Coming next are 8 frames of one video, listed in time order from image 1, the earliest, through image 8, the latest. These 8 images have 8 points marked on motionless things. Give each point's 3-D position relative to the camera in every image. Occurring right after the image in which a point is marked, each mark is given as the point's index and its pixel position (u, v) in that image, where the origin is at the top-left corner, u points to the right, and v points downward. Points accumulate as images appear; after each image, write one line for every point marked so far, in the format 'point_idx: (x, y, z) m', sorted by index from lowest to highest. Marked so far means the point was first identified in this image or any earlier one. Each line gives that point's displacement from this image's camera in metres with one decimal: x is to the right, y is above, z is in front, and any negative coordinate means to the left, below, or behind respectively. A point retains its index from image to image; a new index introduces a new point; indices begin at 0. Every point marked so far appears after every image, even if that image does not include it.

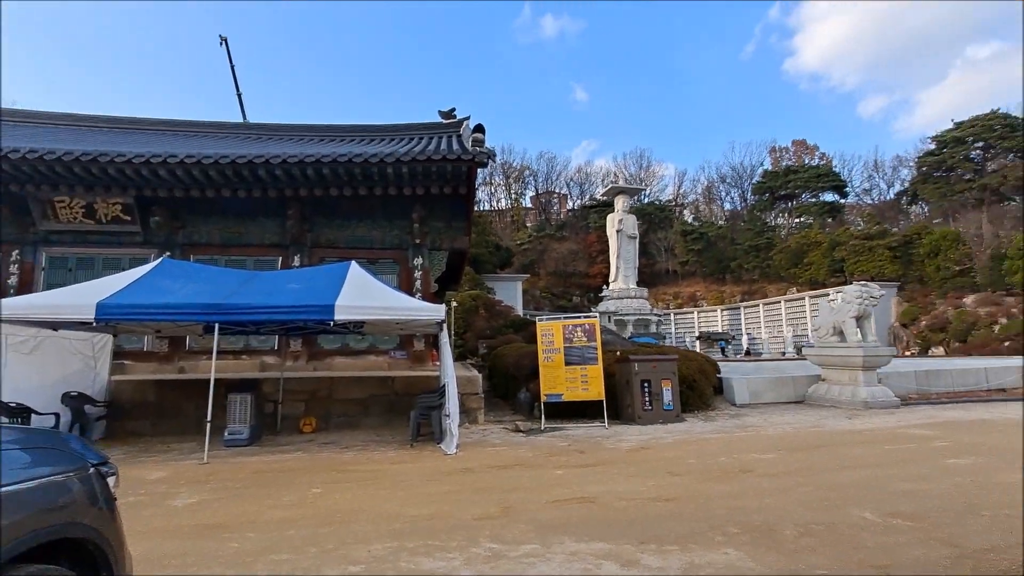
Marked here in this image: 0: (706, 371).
0: (+3.1, -1.3, +8.0) m
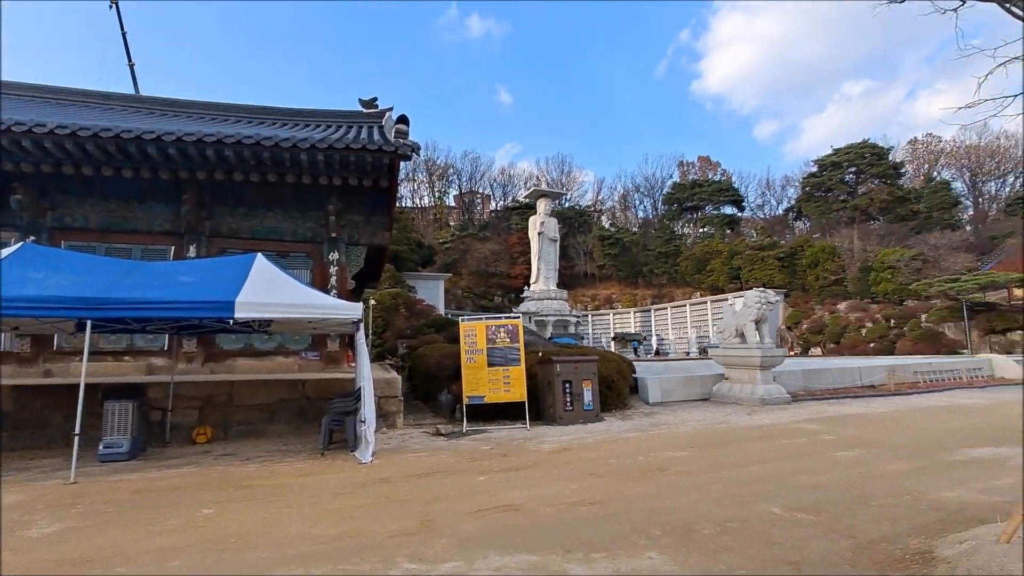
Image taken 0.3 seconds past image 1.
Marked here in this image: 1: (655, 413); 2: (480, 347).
0: (+1.9, -1.4, +8.3) m
1: (+2.2, -1.9, +7.6) m
2: (-0.5, -0.8, +6.9) m
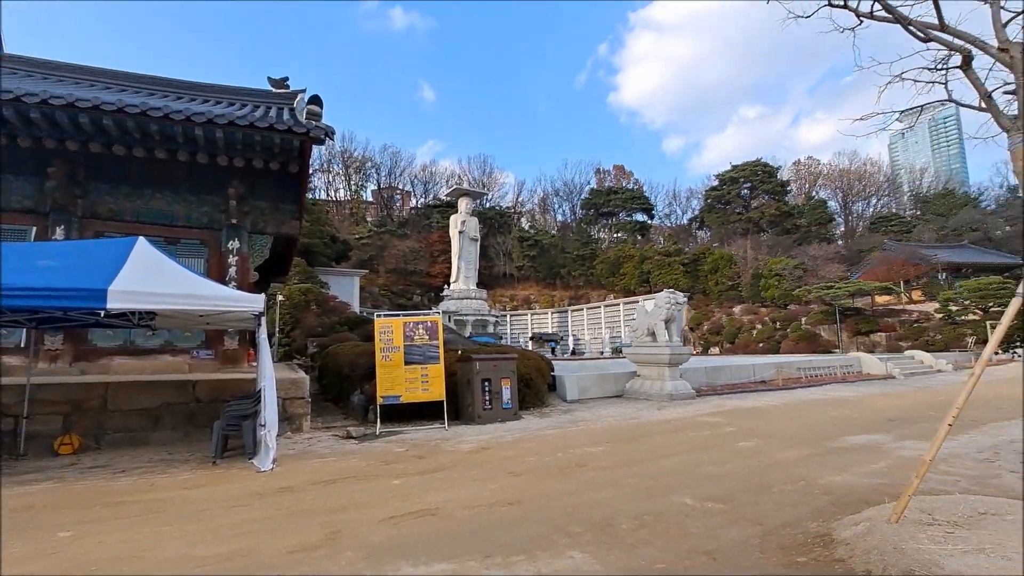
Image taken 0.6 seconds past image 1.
0: (+0.5, -1.4, +8.3) m
1: (+1.0, -1.9, +7.8) m
2: (-1.6, -0.8, +6.6) m
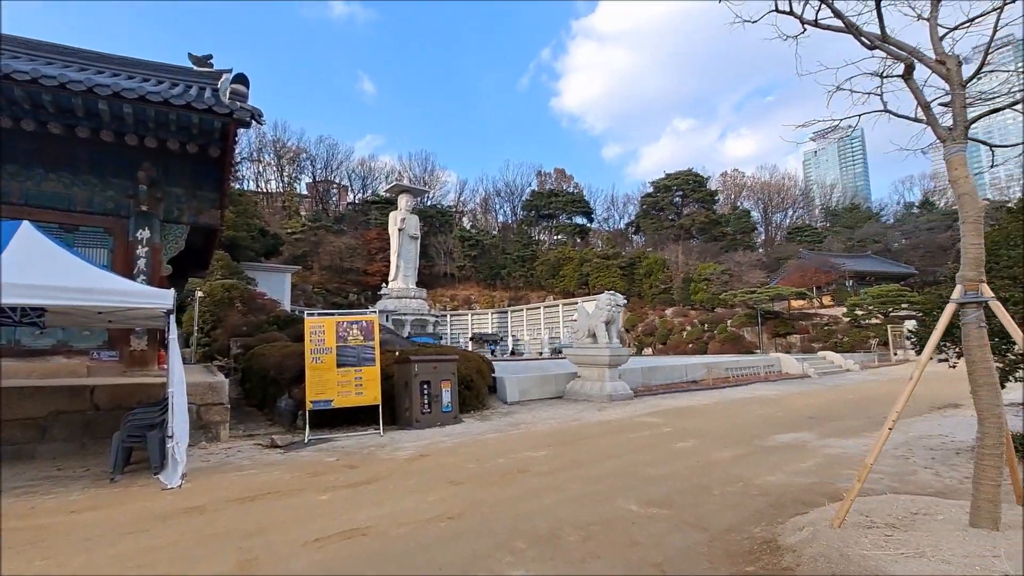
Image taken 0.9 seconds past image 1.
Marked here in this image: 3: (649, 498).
0: (-0.5, -1.4, +8.1) m
1: (0.0, -1.9, +7.6) m
2: (-2.3, -0.7, +6.2) m
3: (+0.9, -1.4, +3.2) m
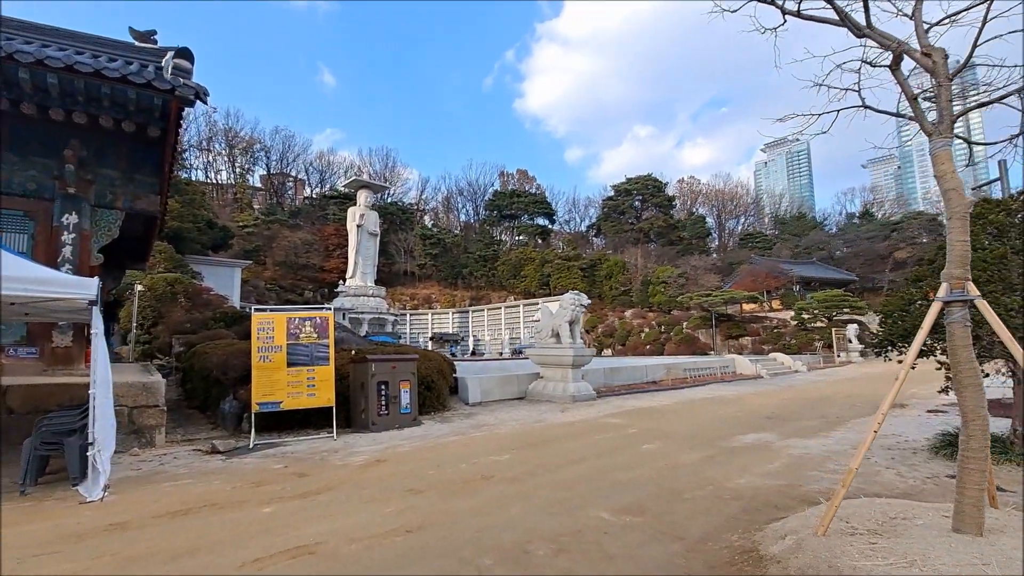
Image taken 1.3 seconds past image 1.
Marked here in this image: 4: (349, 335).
0: (-1.1, -1.3, +7.8) m
1: (-0.6, -1.9, +7.4) m
2: (-2.7, -0.6, +5.8) m
3: (+0.7, -1.4, +3.1) m
4: (-3.1, -0.9, +9.3) m
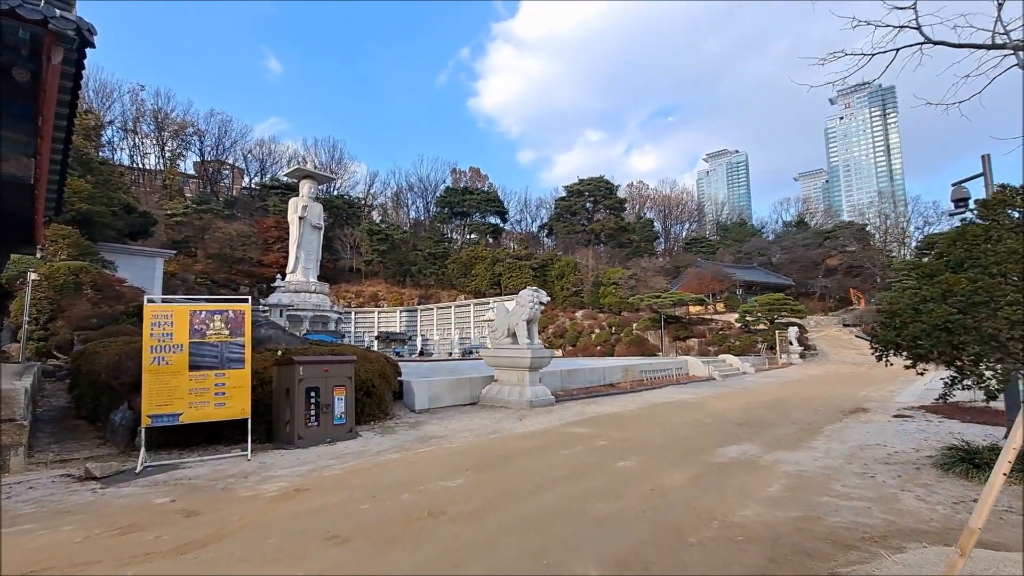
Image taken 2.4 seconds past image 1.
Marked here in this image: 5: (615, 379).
0: (-1.8, -1.2, +6.9) m
1: (-1.2, -1.8, +6.6) m
2: (-3.2, -0.5, +4.7) m
3: (+0.5, -1.3, +2.4) m
4: (-3.9, -0.7, +8.1) m
5: (+2.5, -2.2, +11.9) m
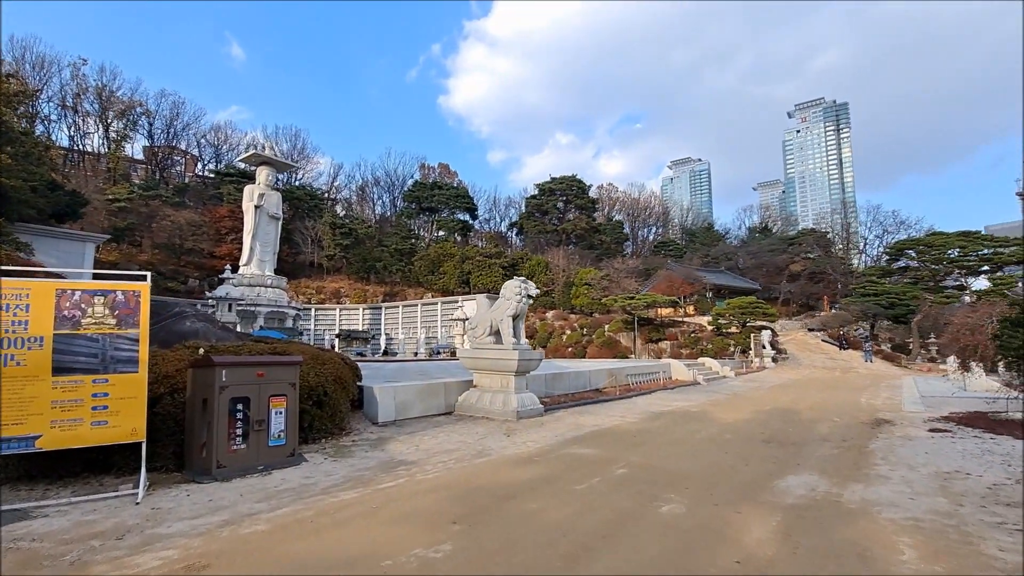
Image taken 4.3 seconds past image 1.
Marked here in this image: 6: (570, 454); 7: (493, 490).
0: (-1.9, -1.0, +5.6) m
1: (-1.3, -1.6, +5.3) m
2: (-3.2, -0.3, +3.3) m
3: (+0.6, -1.1, +1.2) m
4: (-4.1, -0.5, +6.7) m
5: (+2.0, -2.1, +10.9) m
6: (+0.6, -1.6, +4.6) m
7: (-0.1, -1.4, +3.4) m
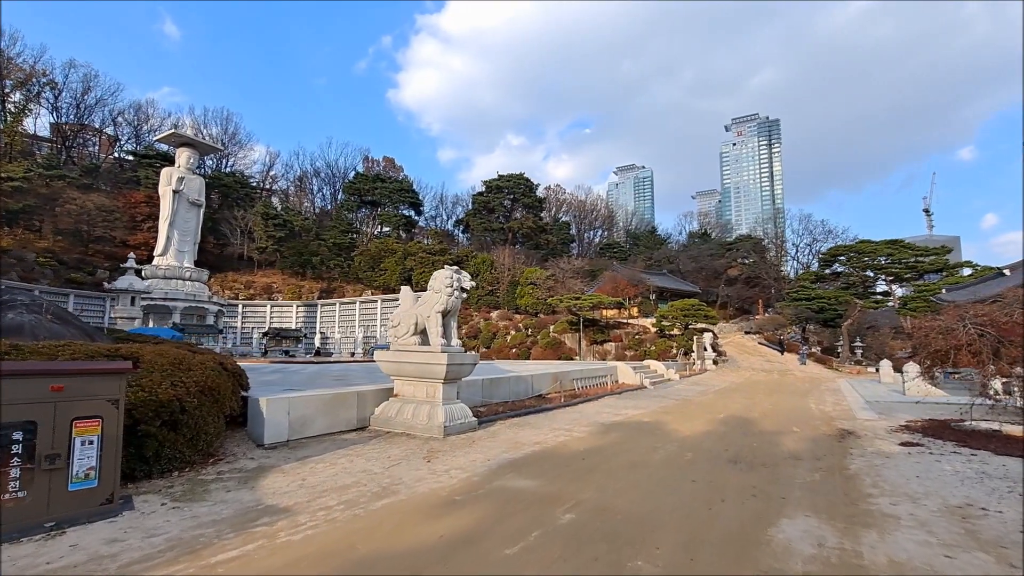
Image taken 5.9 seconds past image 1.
0: (-2.6, -0.9, +4.3) m
1: (-2.0, -1.5, +4.0) m
2: (-3.6, -0.1, +1.9) m
3: (+0.4, -1.1, +0.2) m
4: (-4.9, -0.3, +5.1) m
5: (+0.7, -2.1, +9.9) m
6: (0.0, -1.5, +3.6) m
7: (-0.6, -1.3, +2.3) m
